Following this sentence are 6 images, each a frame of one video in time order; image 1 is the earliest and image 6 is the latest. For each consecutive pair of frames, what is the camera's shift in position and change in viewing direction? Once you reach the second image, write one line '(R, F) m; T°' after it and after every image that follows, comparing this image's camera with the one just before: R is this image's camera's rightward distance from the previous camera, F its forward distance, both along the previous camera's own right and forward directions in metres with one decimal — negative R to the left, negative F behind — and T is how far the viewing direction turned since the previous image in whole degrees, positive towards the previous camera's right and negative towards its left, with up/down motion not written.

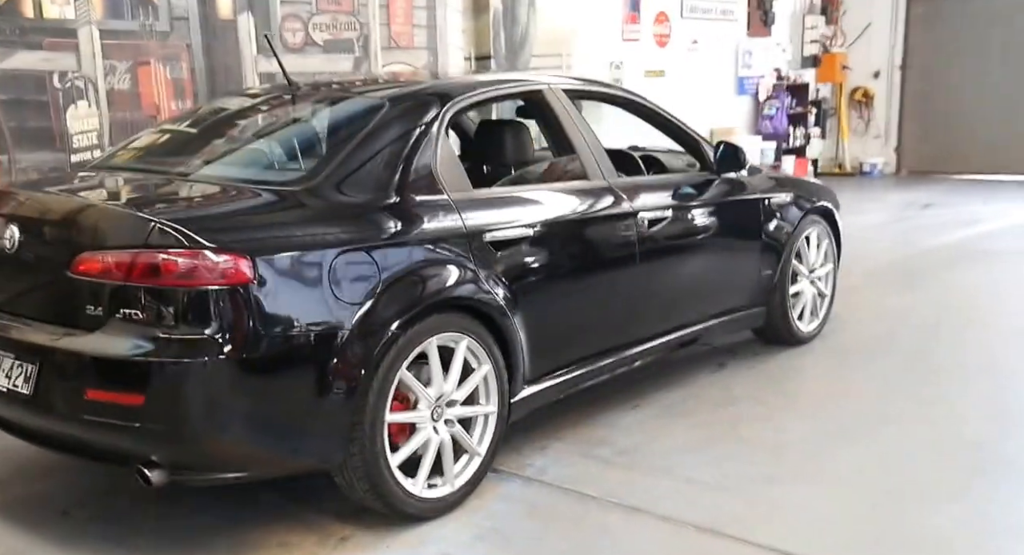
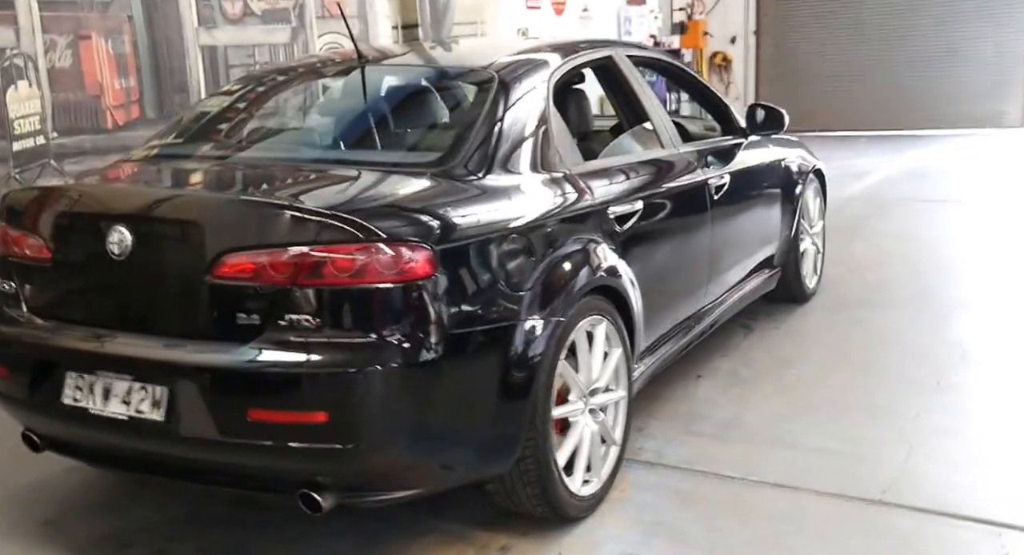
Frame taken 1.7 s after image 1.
(-0.8, +0.2) m; +10°
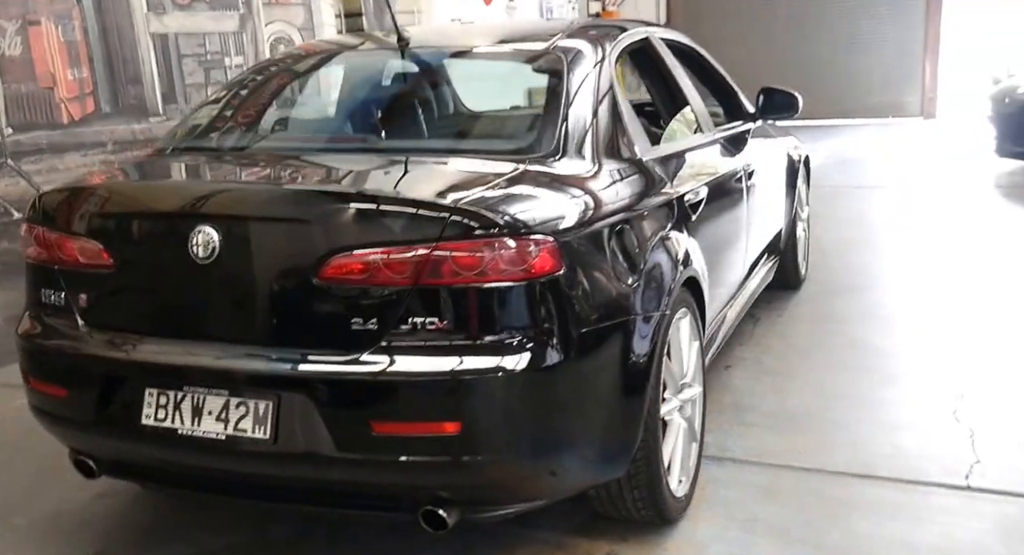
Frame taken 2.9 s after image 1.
(-0.5, +0.1) m; +7°
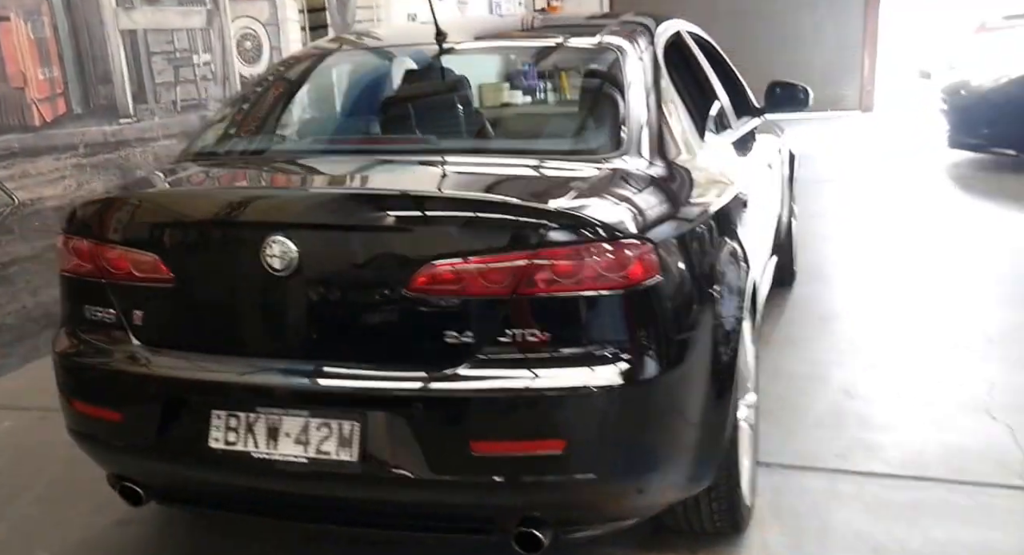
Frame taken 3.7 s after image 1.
(-0.3, +0.1) m; +4°
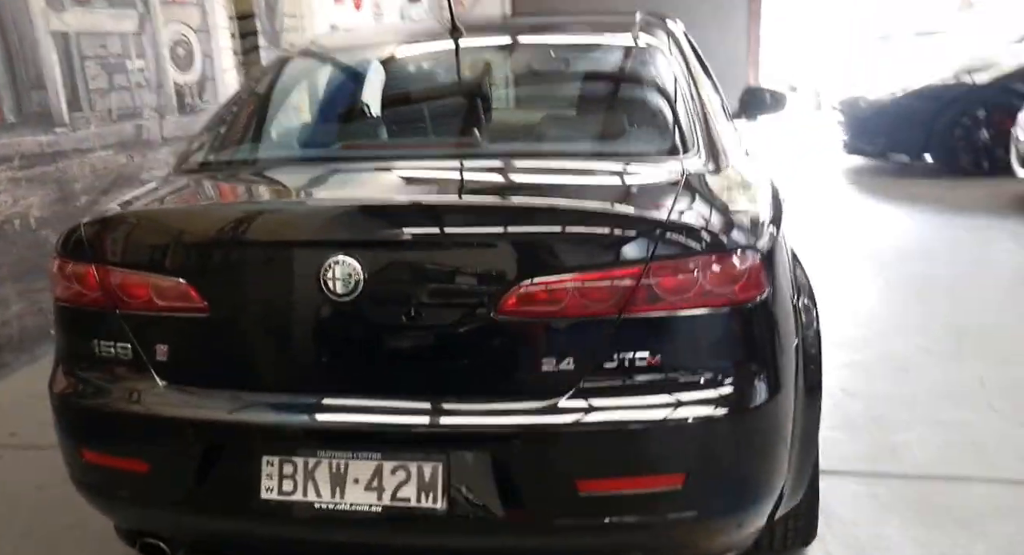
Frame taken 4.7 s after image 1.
(-0.3, +0.2) m; +5°
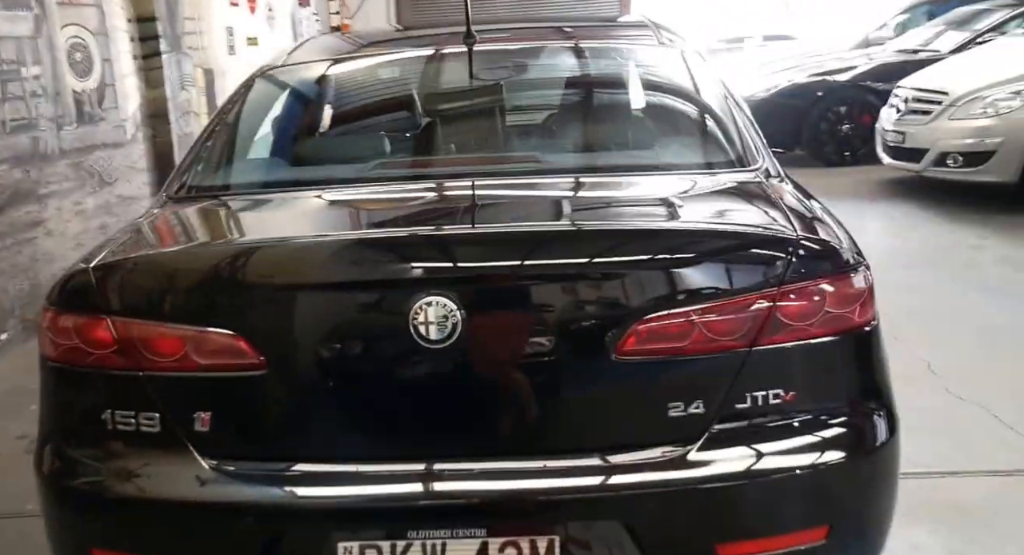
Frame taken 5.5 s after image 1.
(-0.4, +0.2) m; +8°
